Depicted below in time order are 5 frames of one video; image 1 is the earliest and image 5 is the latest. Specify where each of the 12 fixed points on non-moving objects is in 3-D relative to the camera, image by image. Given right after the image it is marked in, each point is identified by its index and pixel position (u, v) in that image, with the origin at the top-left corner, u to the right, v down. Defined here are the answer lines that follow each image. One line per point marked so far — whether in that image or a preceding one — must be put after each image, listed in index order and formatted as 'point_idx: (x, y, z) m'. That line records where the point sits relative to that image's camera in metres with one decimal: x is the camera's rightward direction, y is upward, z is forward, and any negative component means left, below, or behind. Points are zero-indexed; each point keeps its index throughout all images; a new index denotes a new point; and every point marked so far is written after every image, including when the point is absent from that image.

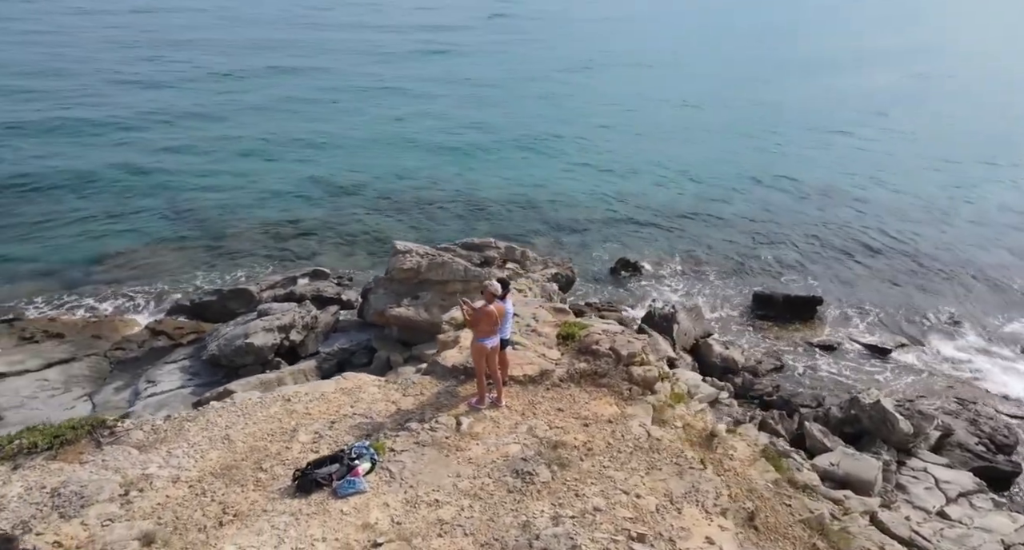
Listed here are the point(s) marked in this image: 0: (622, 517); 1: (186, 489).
0: (+1.1, -2.4, +6.4) m
1: (-3.3, -2.2, +6.5) m
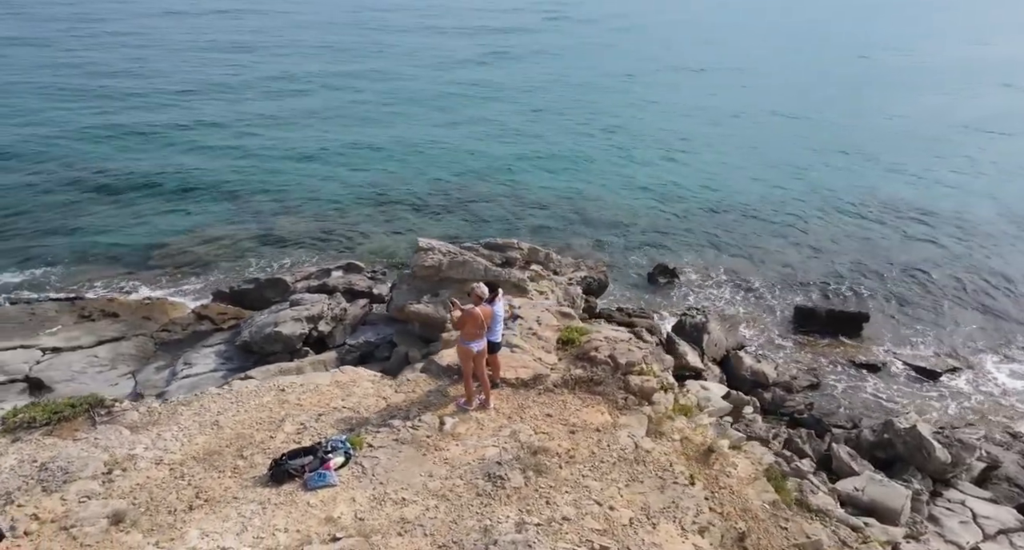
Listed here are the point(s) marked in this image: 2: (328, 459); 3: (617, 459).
0: (+0.7, -2.4, +6.2) m
1: (-3.6, -2.0, +6.7) m
2: (-1.9, -1.9, +6.6) m
3: (+1.2, -2.1, +7.4) m
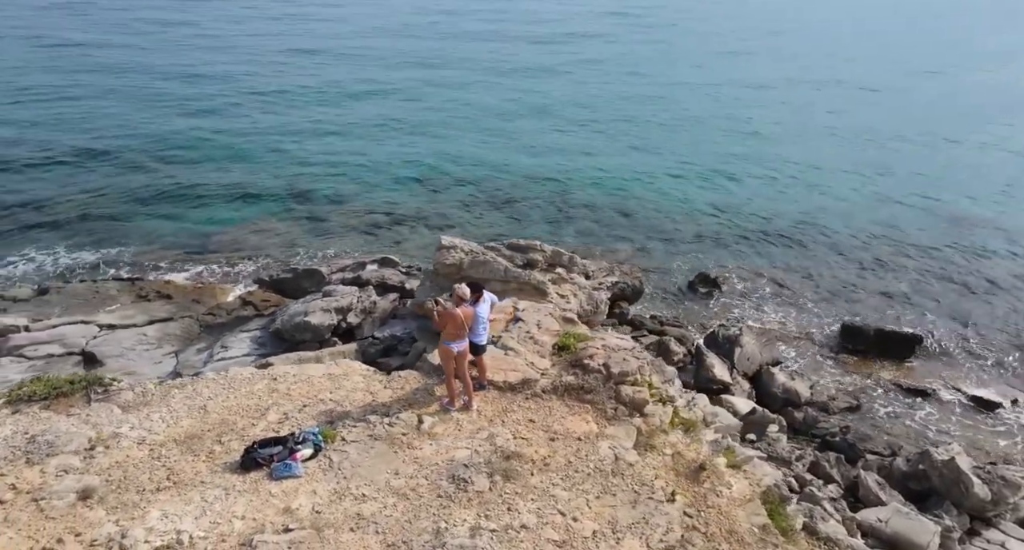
0: (+0.3, -2.5, +6.0) m
1: (-3.9, -1.9, +6.9) m
2: (-2.2, -1.8, +6.7) m
3: (+0.9, -2.2, +7.2) m
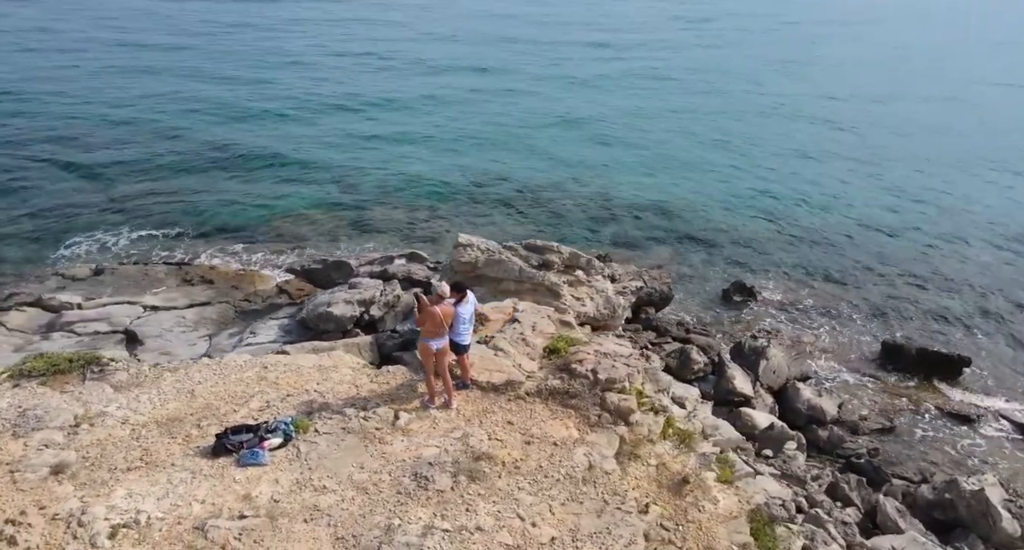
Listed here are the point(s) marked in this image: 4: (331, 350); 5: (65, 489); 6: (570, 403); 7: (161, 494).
0: (-0.1, -2.5, +6.0) m
1: (-4.3, -1.7, +7.1) m
2: (-2.6, -1.7, +6.8) m
3: (+0.6, -2.2, +7.1) m
4: (-3.0, -1.3, +10.7) m
5: (-4.2, -2.0, +6.0) m
6: (+0.7, -1.7, +8.4) m
7: (-3.3, -2.1, +6.1) m
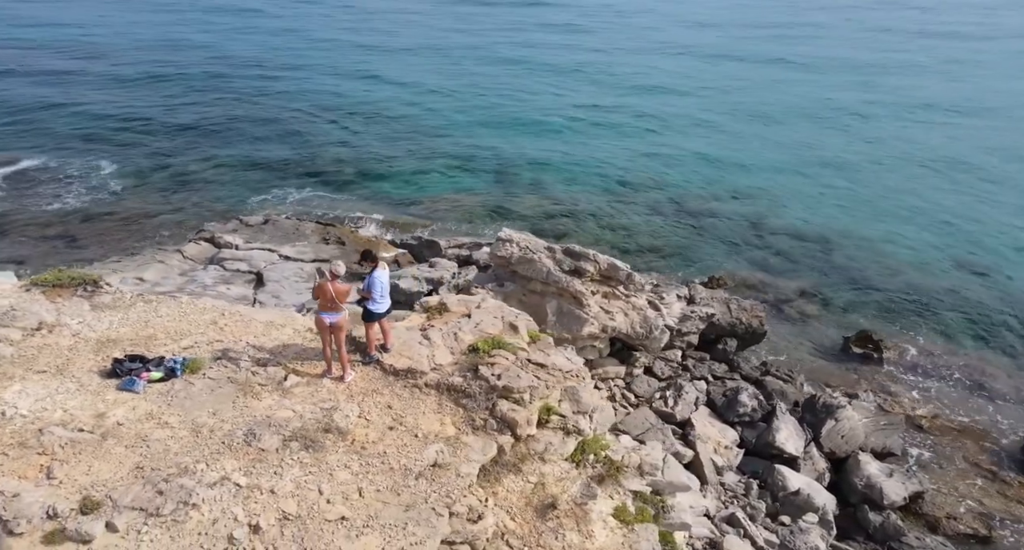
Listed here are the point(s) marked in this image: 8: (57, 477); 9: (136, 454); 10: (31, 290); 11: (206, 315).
0: (-2.2, -2.2, +6.2) m
1: (-5.7, -0.9, +8.4) m
2: (-4.2, -1.1, +7.6) m
3: (-1.2, -2.1, +7.1) m
4: (-3.6, -0.7, +11.5) m
5: (-6.0, -1.1, +7.3) m
6: (-0.6, -1.6, +8.3) m
7: (-5.2, -1.3, +7.1) m
8: (-4.2, -1.9, +6.0) m
9: (-3.7, -1.8, +6.5) m
10: (-7.1, -0.2, +9.5) m
11: (-4.6, -0.6, +9.8) m
